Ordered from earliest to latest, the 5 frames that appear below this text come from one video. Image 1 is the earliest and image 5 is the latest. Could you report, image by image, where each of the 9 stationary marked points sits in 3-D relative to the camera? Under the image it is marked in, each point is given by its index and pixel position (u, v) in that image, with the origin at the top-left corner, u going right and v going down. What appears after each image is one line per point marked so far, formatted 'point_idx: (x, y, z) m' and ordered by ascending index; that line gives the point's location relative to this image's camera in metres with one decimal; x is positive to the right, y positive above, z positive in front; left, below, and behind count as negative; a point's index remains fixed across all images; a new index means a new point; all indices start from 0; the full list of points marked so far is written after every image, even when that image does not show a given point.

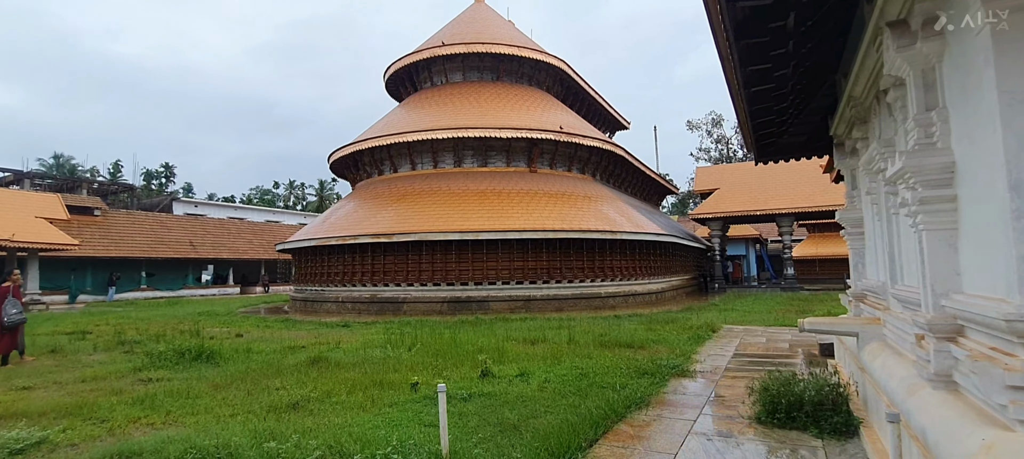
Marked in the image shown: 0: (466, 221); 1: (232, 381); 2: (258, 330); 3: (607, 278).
0: (-1.1, +0.2, +13.3) m
1: (-2.8, -1.6, +5.3) m
2: (-5.0, -2.0, +10.3) m
3: (+2.6, -1.3, +14.4) m
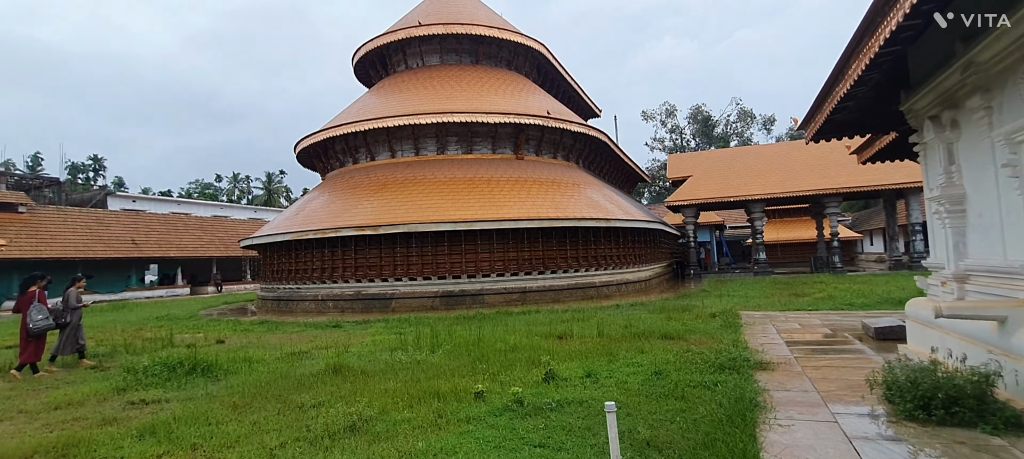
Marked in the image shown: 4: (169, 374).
0: (-1.3, +0.4, +12.6) m
1: (-2.2, -1.5, +4.5) m
2: (-4.8, -1.8, +9.3) m
3: (+2.4, -1.0, +14.0) m
4: (-3.6, -1.5, +5.6) m
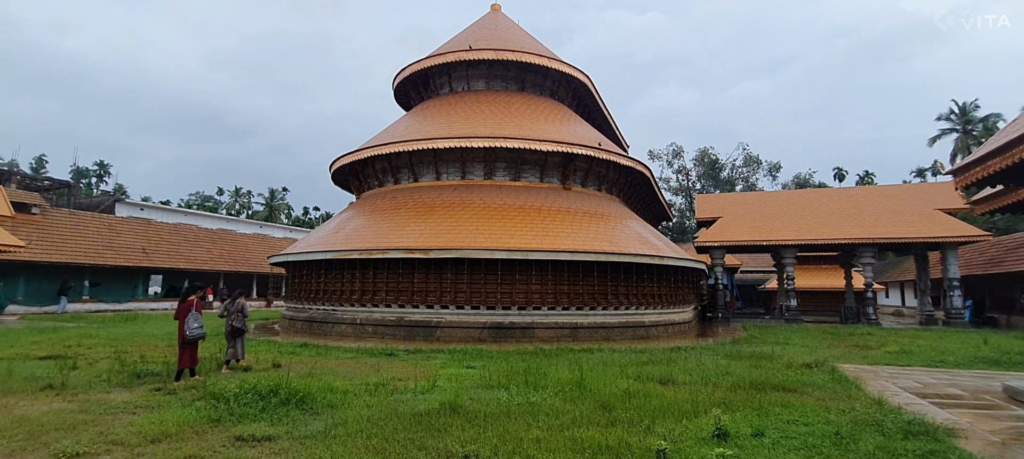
0: (-0.1, -0.2, +12.0) m
1: (-0.9, -1.6, +3.9) m
2: (-3.6, -2.1, +8.6) m
3: (+3.5, -1.9, +13.5) m
4: (-2.3, -1.6, +4.9) m
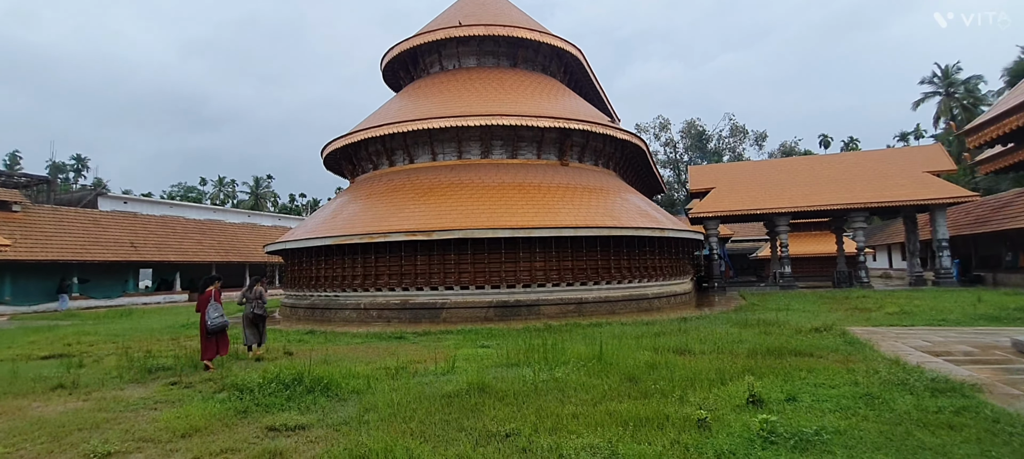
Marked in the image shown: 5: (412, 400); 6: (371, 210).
0: (0.0, +0.3, +12.0) m
1: (-0.6, -1.5, +3.9) m
2: (-3.4, -1.9, +8.5) m
3: (+3.6, -1.2, +13.6) m
4: (-2.1, -1.5, +4.9) m
5: (-0.9, -1.5, +4.6) m
6: (-3.5, +0.5, +12.9) m
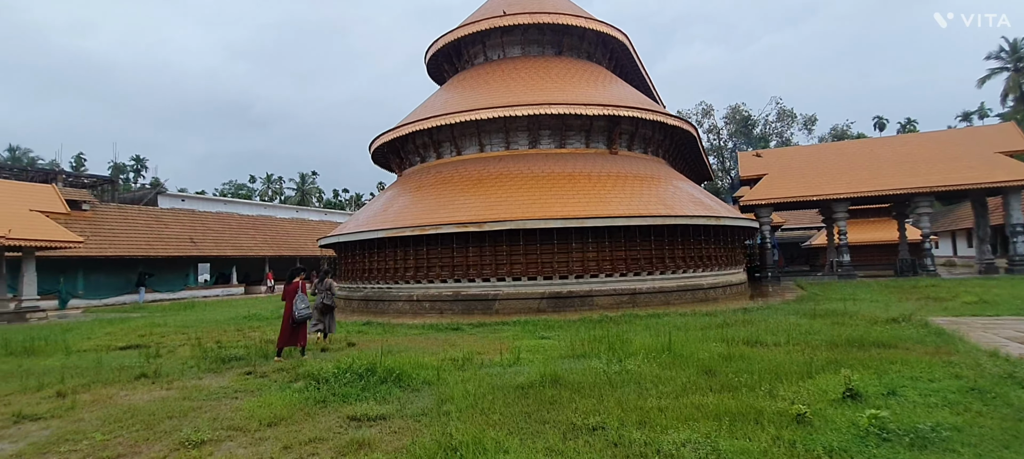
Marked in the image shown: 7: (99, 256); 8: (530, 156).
0: (+1.1, +0.5, +11.8) m
1: (0.0, -1.4, +3.8) m
2: (-2.5, -1.7, +8.6) m
3: (+4.8, -1.0, +13.2) m
4: (-1.4, -1.4, +4.9) m
5: (-0.2, -1.4, +4.6) m
6: (-2.3, +0.7, +13.0) m
7: (-14.6, -0.9, +18.5) m
8: (+0.4, +1.9, +13.7) m
